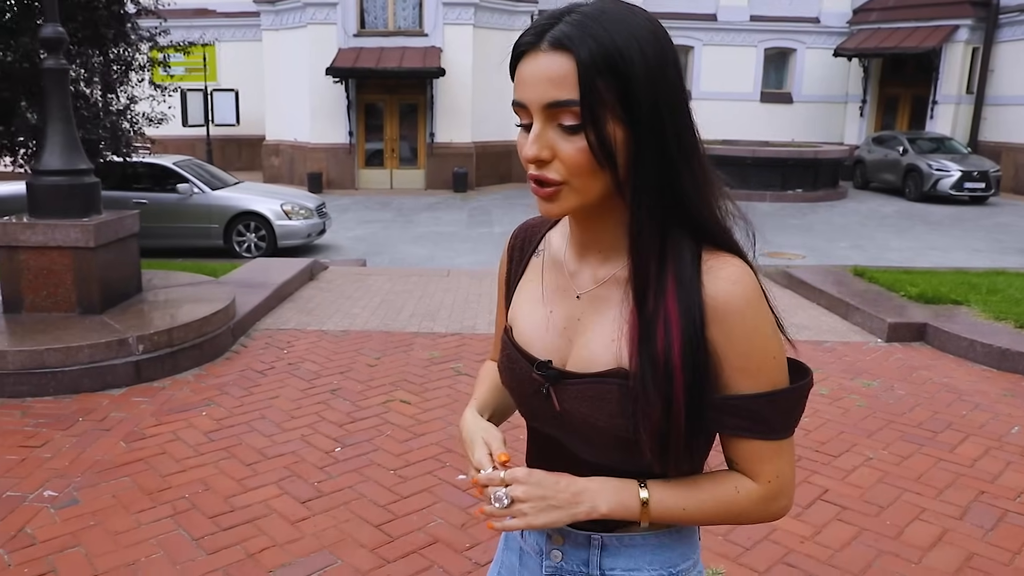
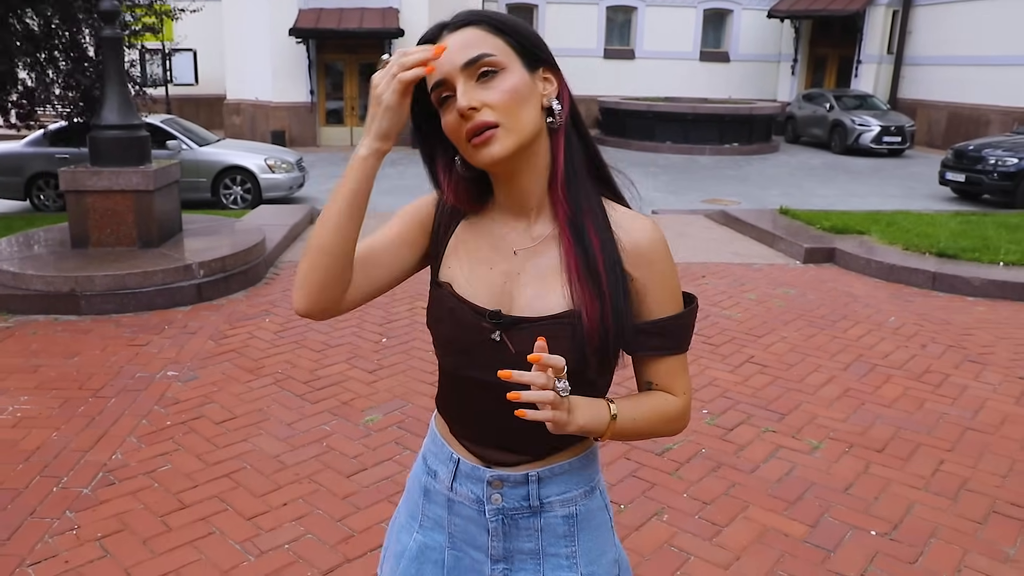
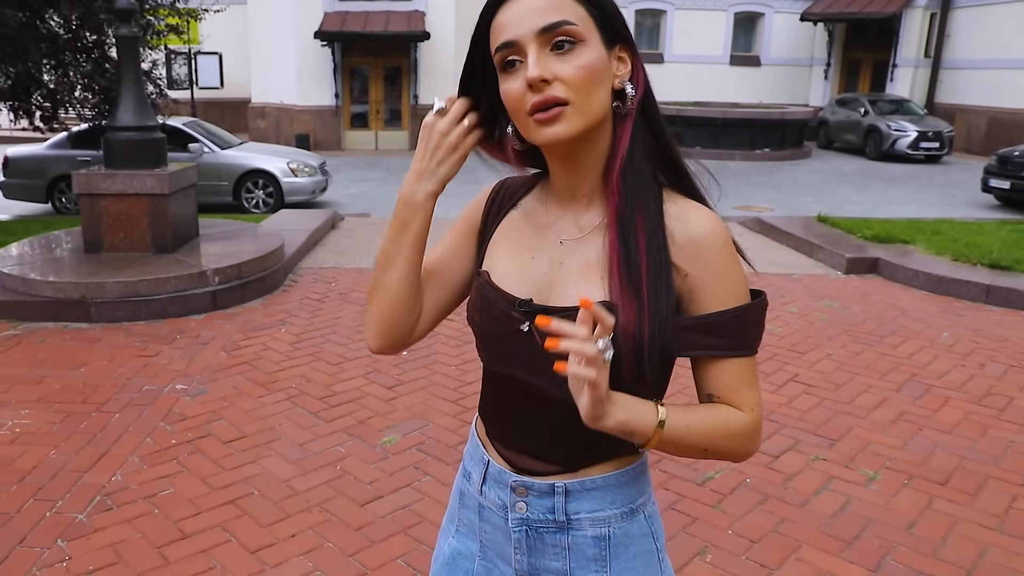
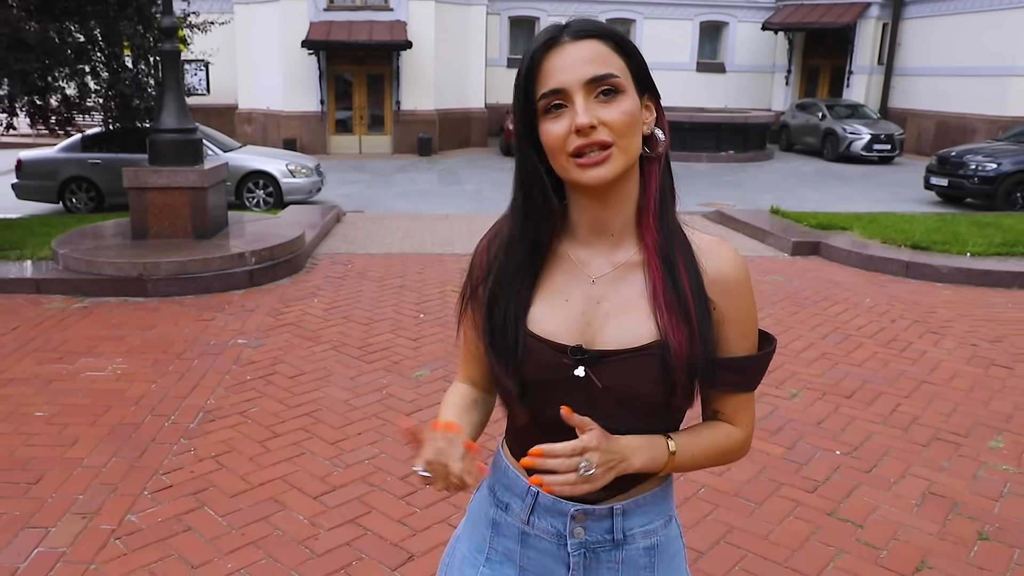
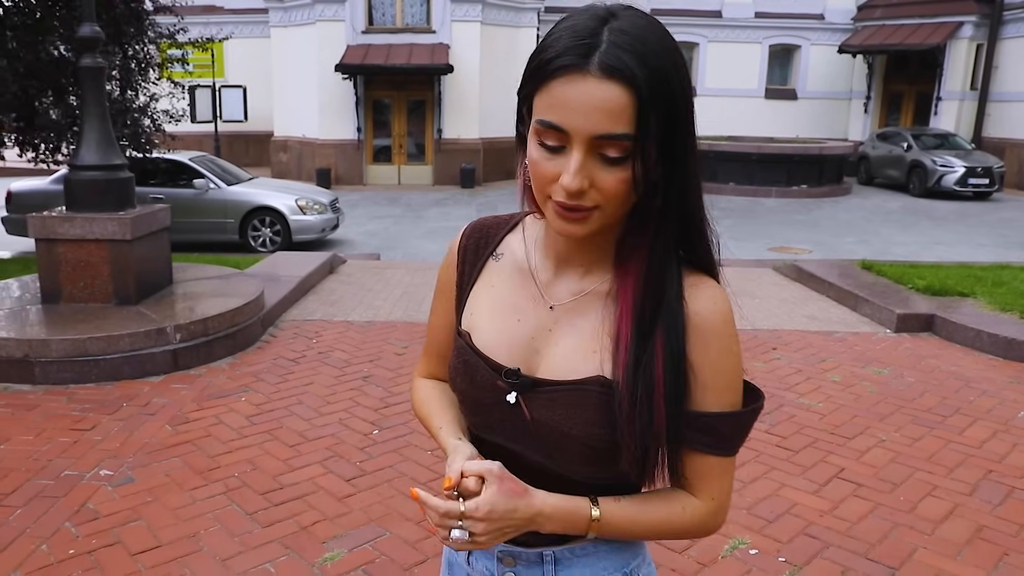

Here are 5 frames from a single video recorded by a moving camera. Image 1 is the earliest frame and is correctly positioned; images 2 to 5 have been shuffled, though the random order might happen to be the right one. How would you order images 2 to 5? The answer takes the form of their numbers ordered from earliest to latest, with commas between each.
5, 3, 2, 4
